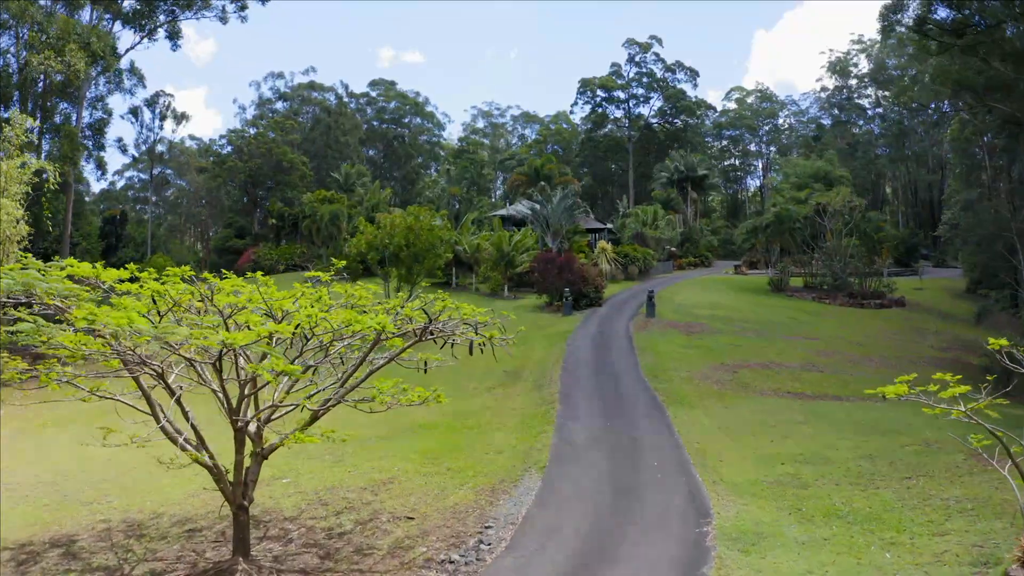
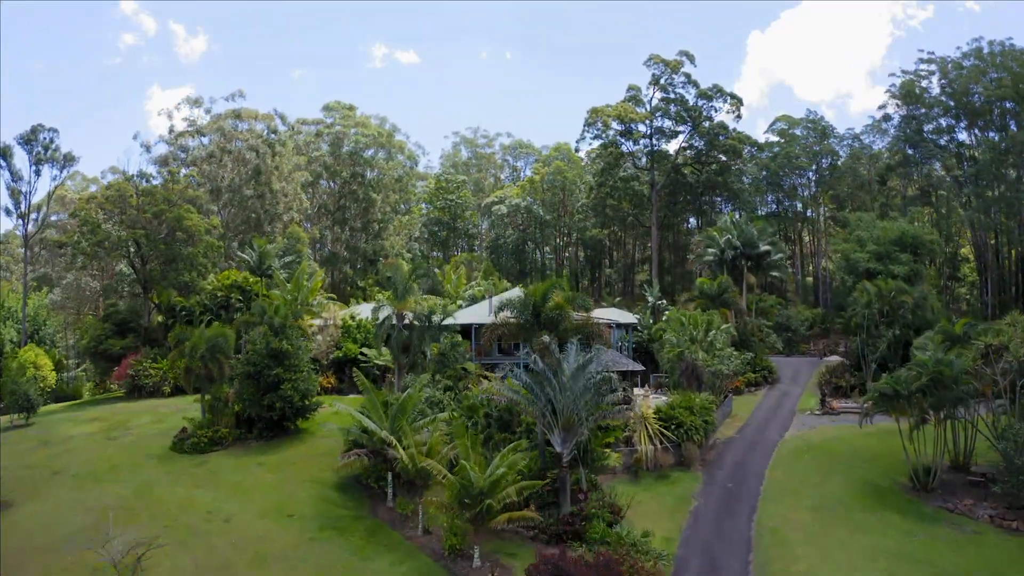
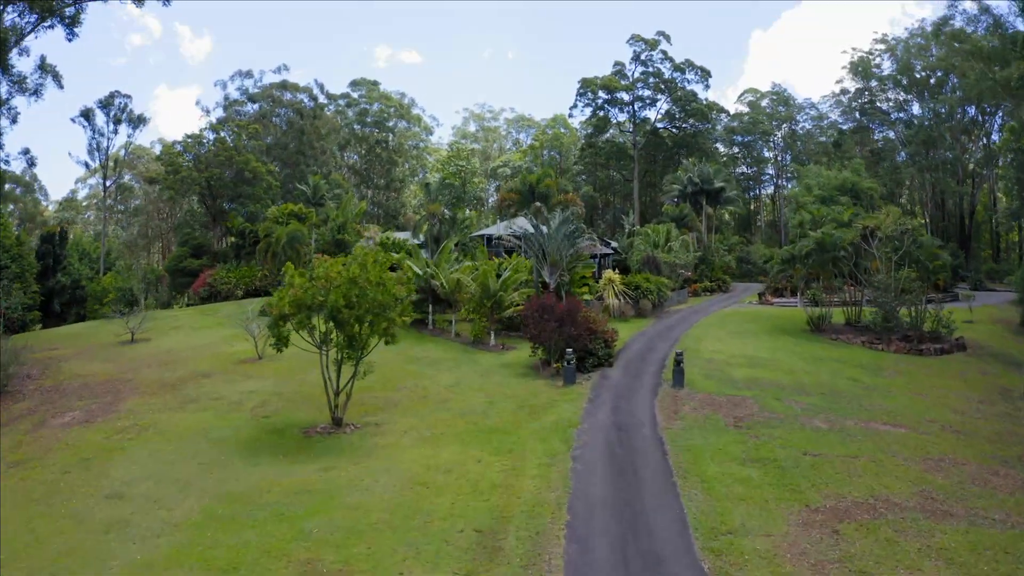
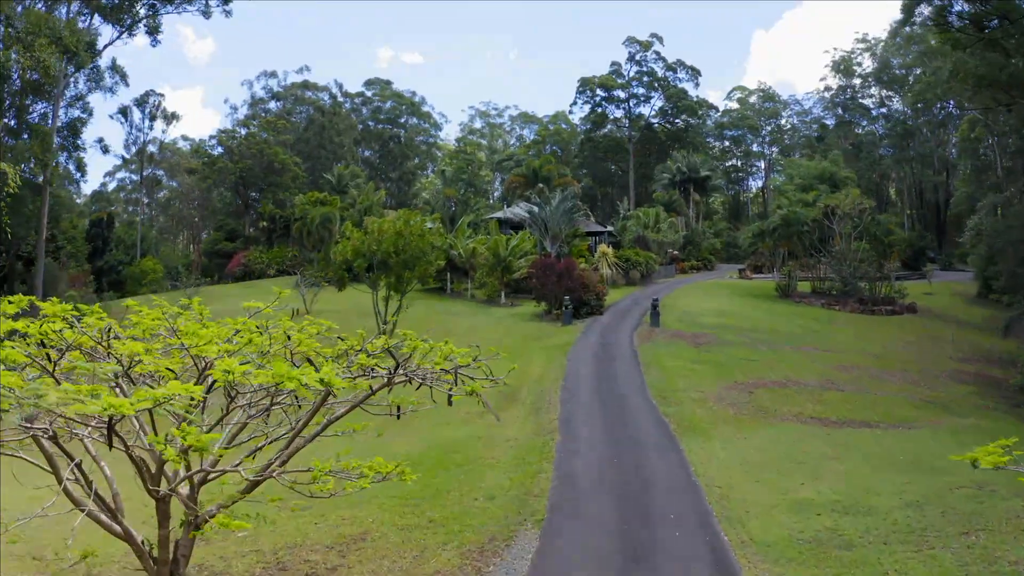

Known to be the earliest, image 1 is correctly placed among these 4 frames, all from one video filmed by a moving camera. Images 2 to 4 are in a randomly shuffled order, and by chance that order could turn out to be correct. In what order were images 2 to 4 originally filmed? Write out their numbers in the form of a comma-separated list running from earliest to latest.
4, 3, 2
